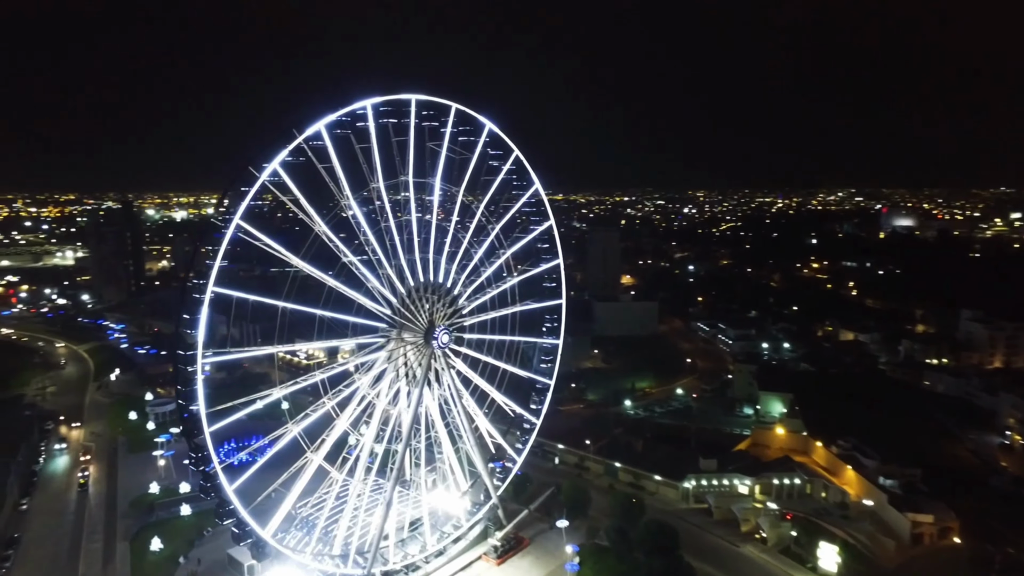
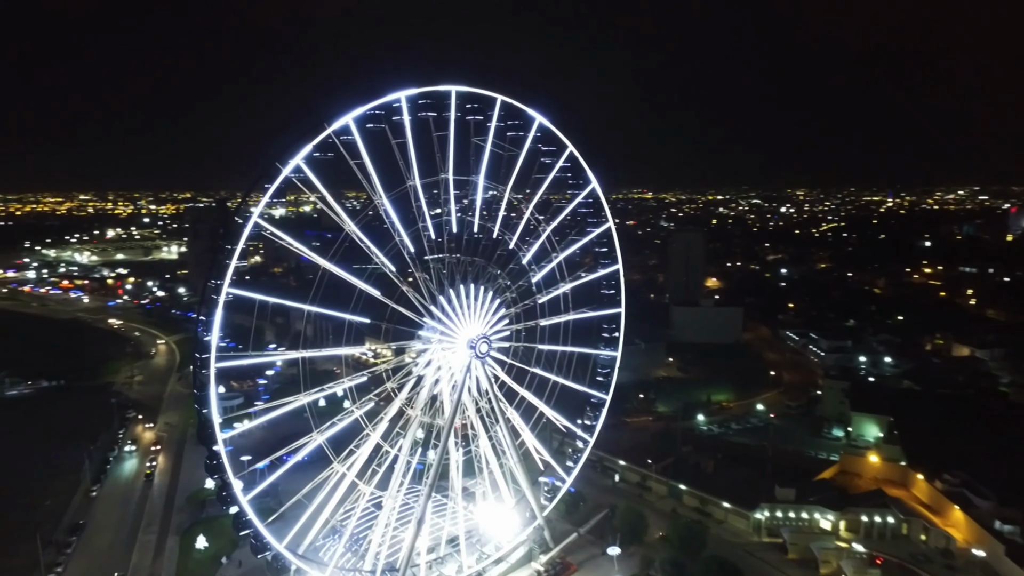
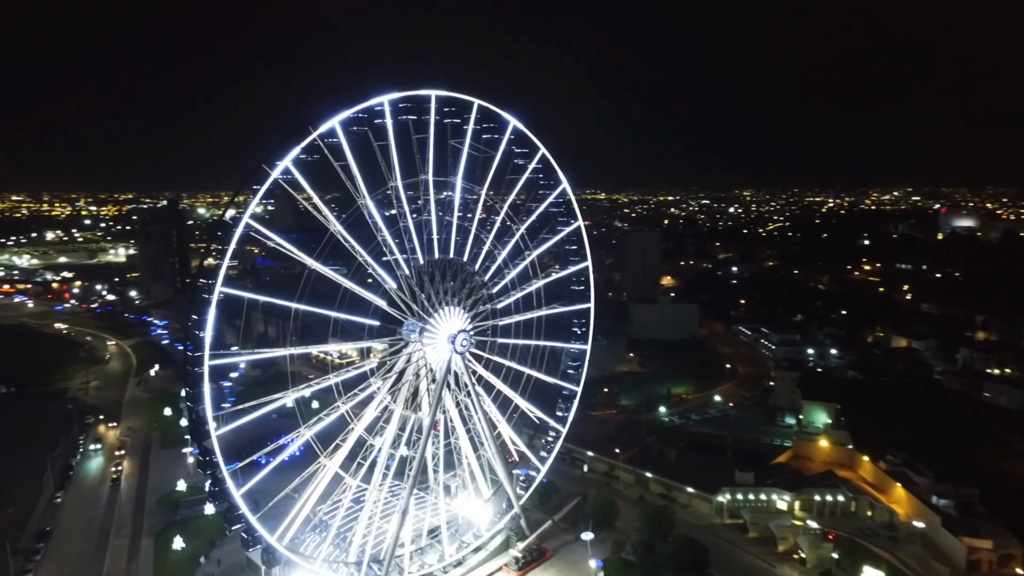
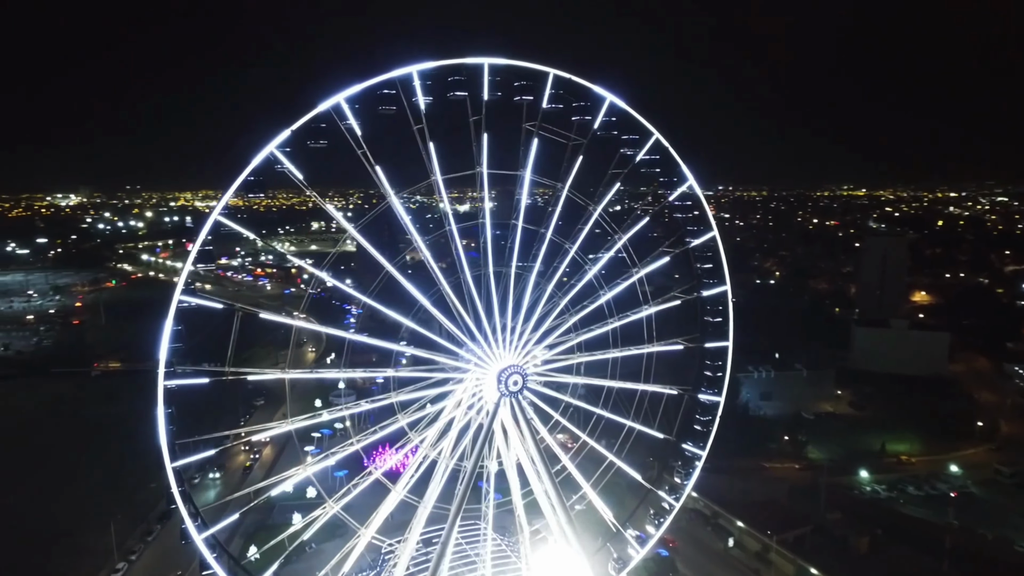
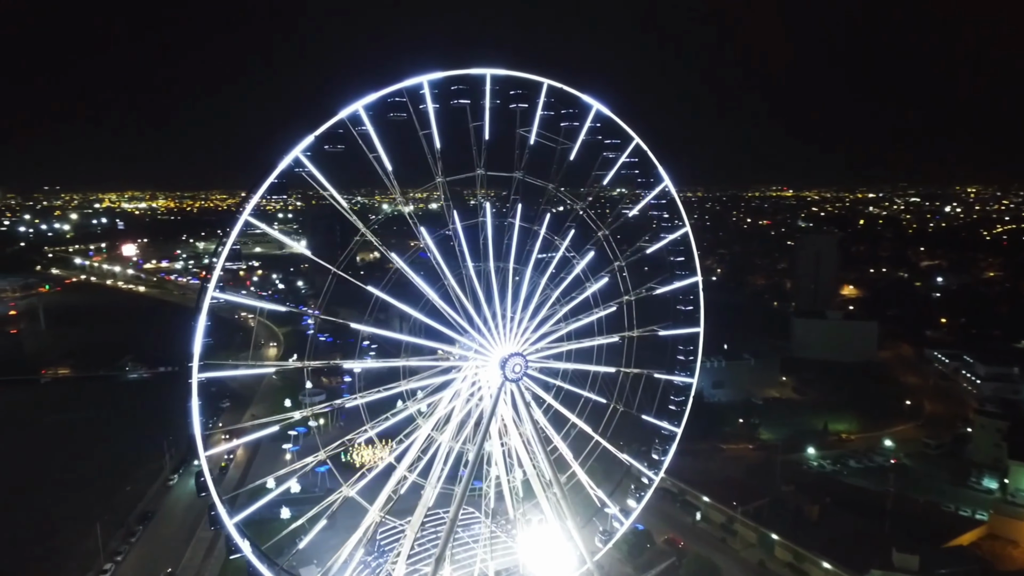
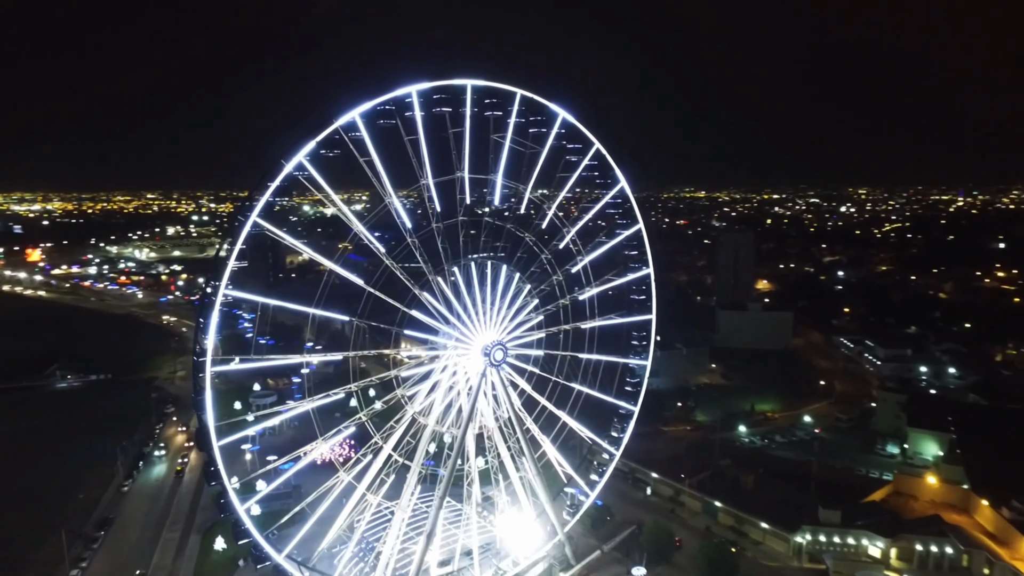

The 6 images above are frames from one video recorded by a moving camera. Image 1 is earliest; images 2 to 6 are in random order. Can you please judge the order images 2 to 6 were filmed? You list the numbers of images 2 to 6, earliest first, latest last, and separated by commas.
3, 2, 6, 5, 4
